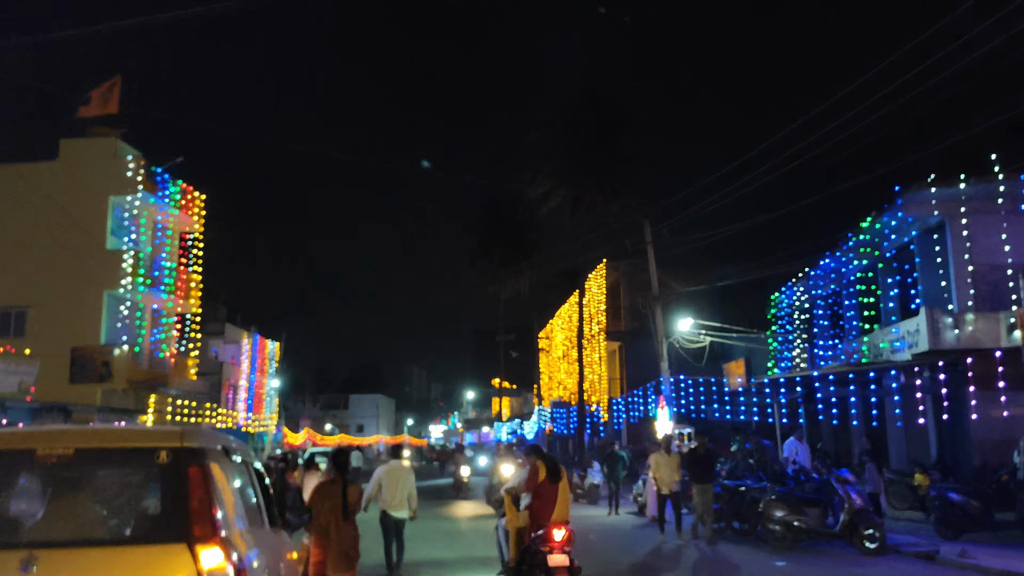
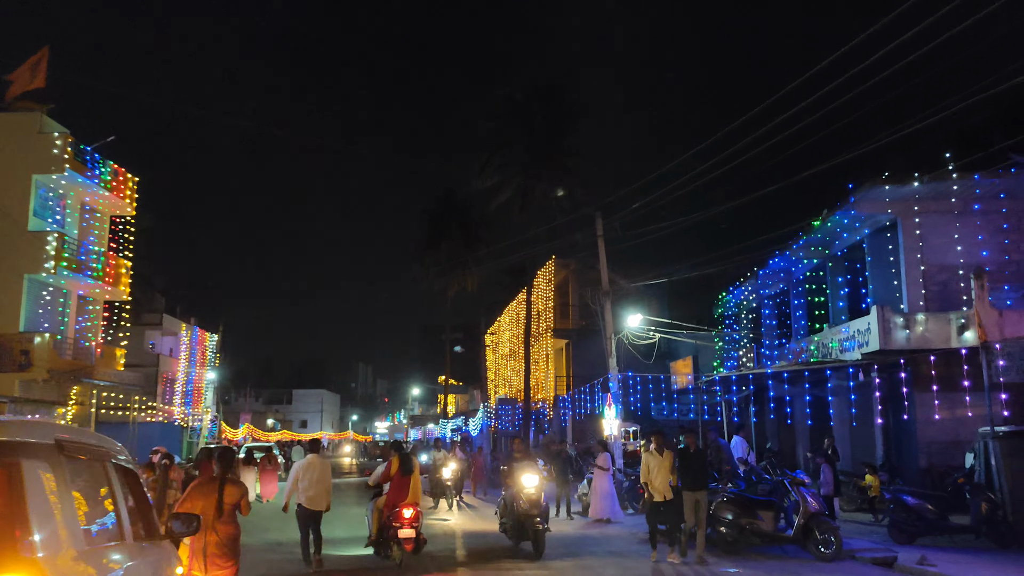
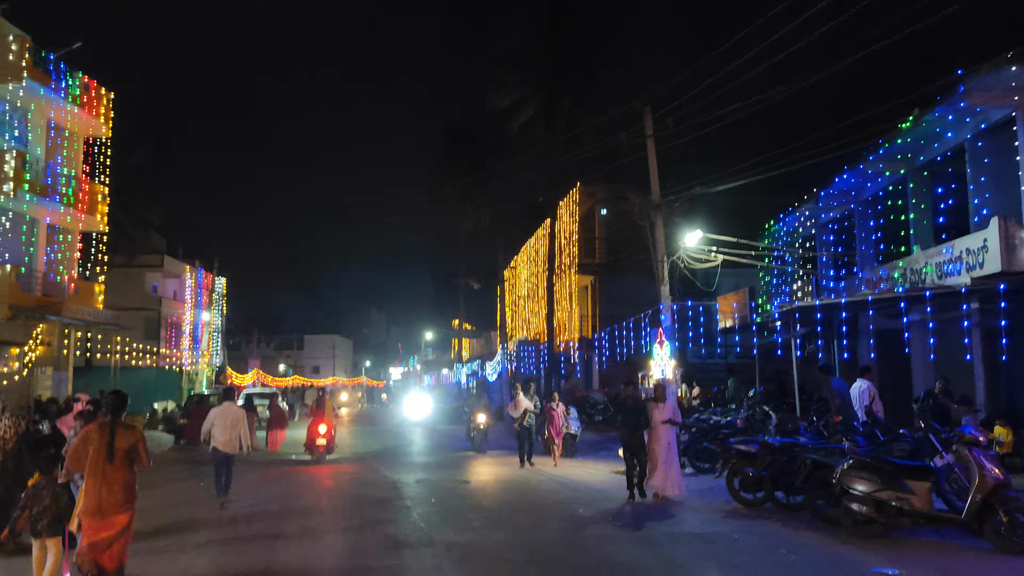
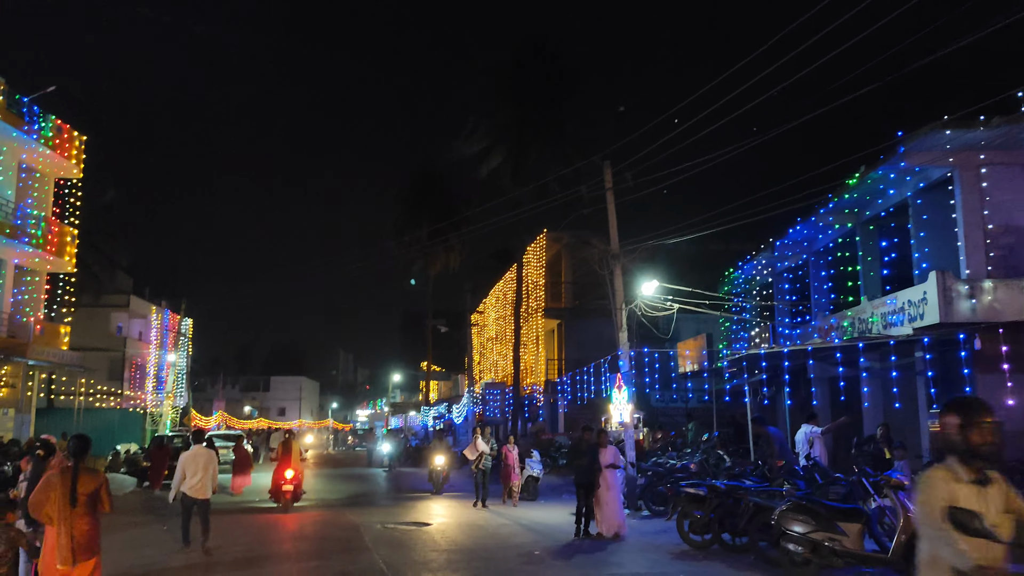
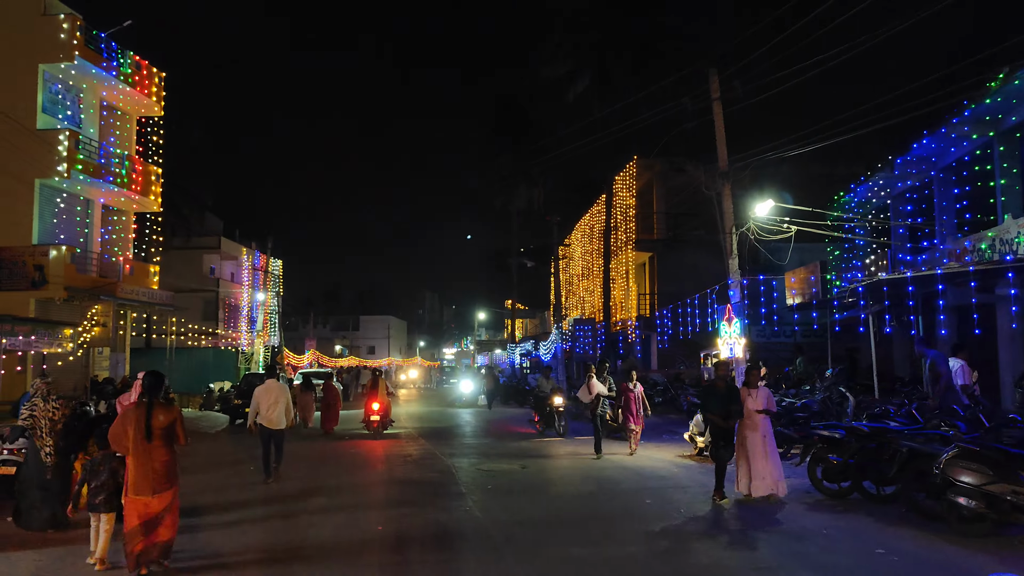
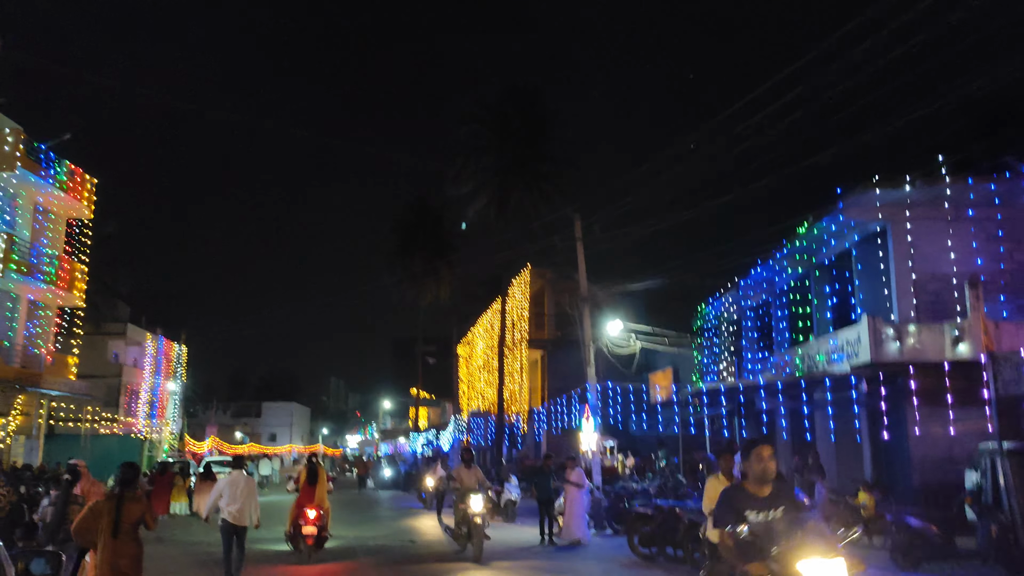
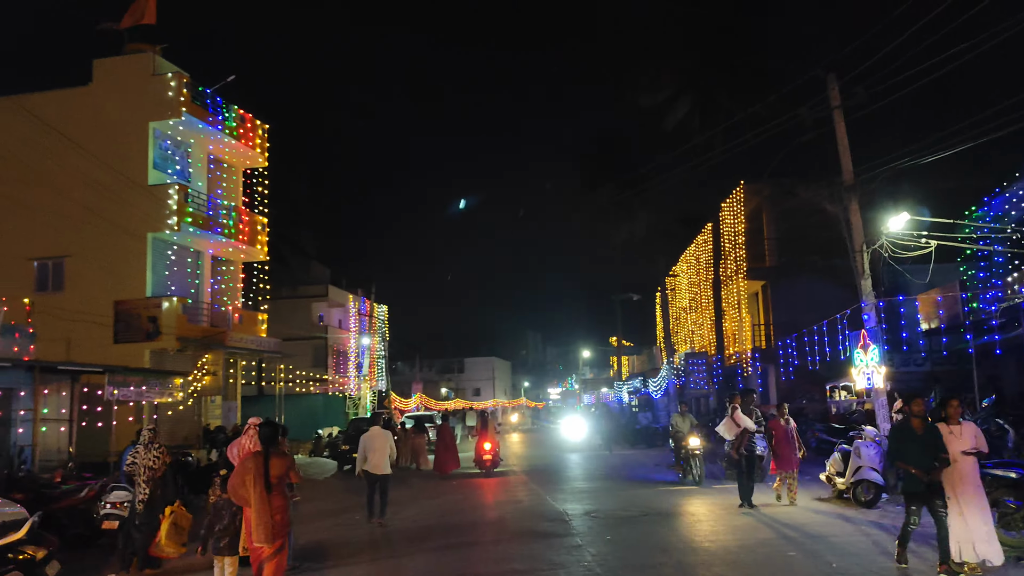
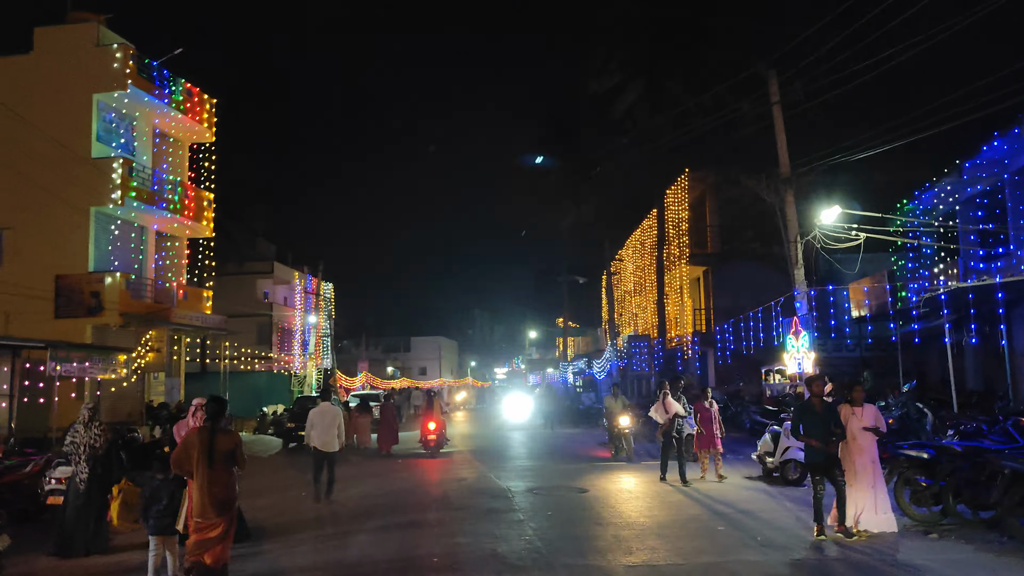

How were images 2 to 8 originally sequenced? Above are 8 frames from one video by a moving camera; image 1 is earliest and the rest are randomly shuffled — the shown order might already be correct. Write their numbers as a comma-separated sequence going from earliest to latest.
2, 6, 4, 3, 5, 8, 7
